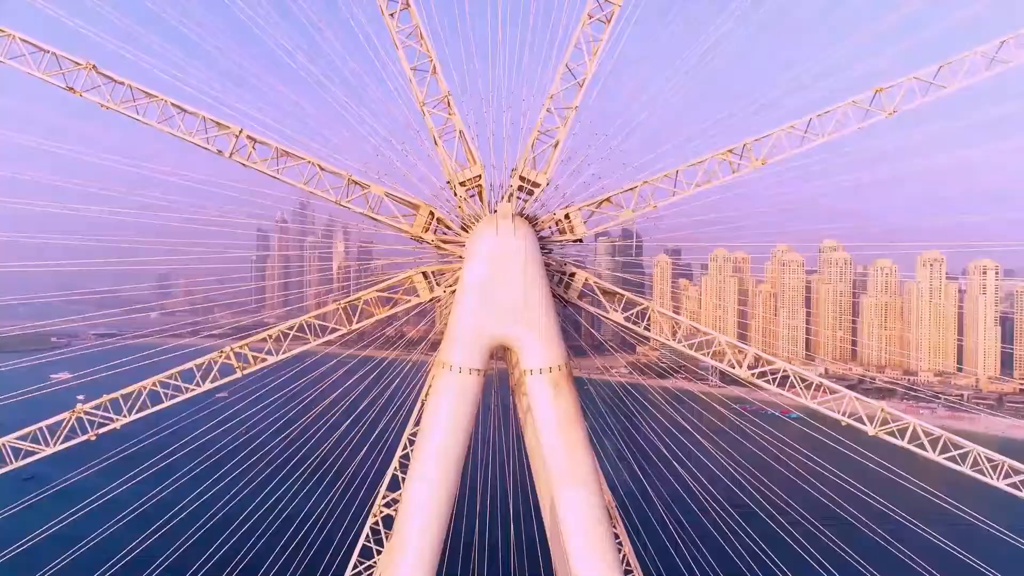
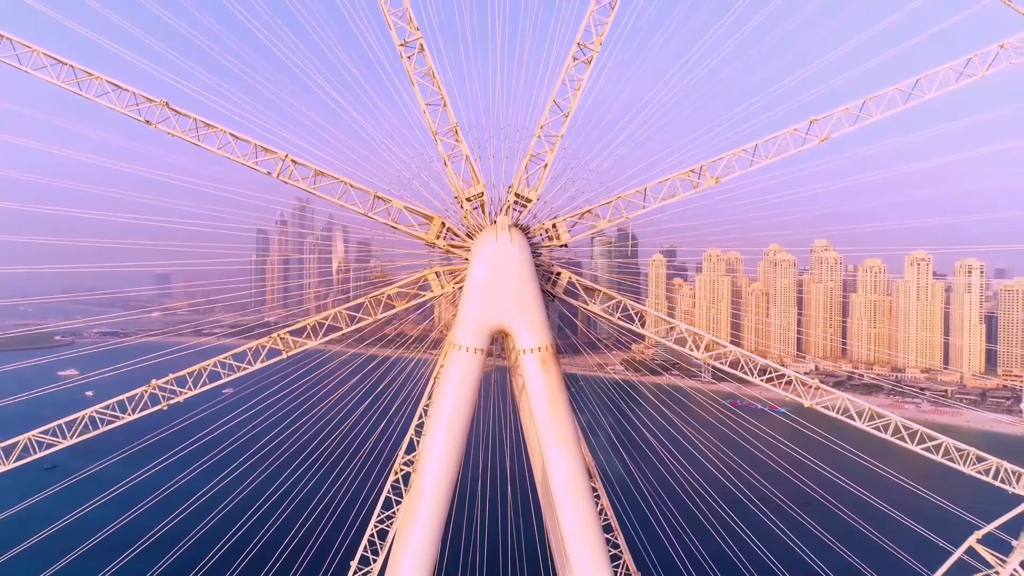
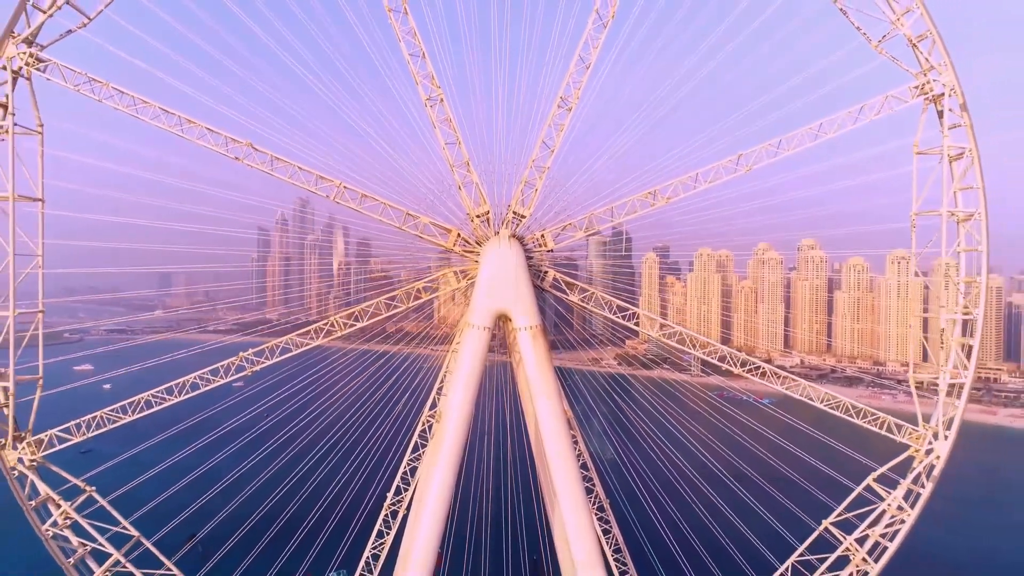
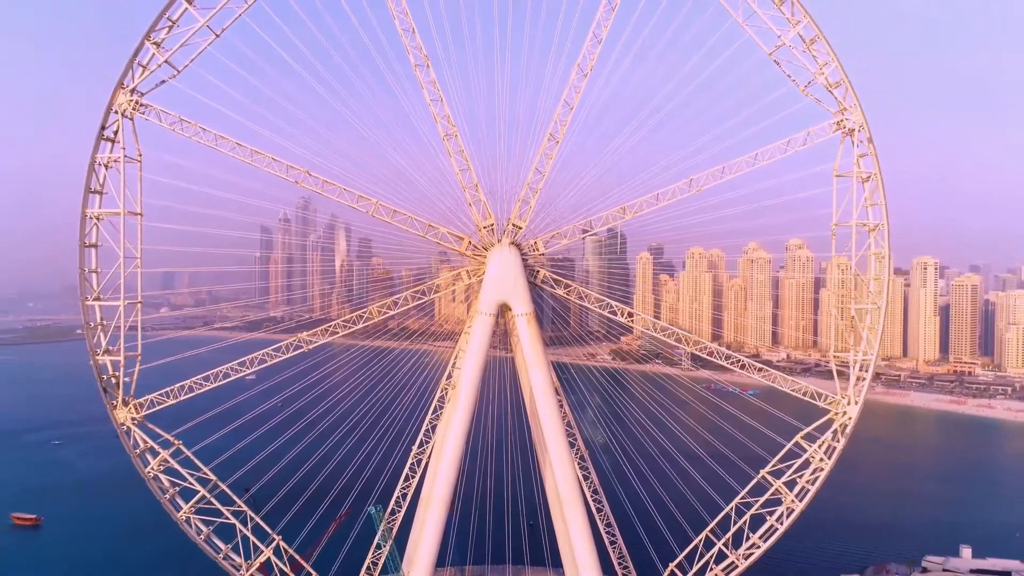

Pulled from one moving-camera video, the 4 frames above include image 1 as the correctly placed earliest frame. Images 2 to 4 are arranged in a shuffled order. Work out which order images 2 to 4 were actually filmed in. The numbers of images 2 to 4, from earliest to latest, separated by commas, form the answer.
2, 3, 4
